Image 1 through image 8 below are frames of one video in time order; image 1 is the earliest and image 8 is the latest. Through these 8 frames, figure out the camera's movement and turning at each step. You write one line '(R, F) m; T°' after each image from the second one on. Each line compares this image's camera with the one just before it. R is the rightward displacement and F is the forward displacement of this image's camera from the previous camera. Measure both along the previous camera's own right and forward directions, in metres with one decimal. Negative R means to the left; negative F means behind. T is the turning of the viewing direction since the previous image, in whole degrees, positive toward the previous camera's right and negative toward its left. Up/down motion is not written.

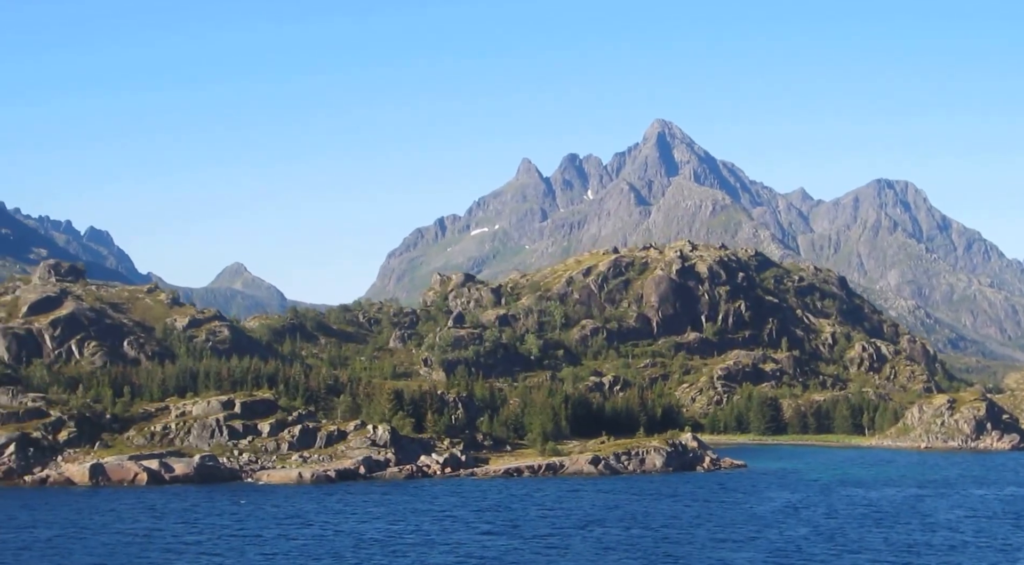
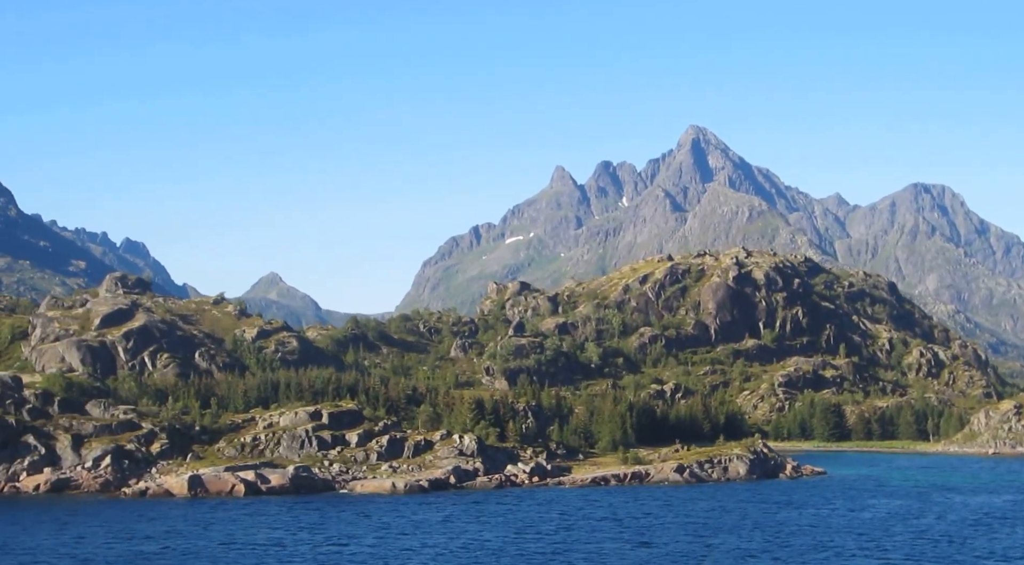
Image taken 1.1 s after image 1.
(-10.7, -0.5) m; -1°
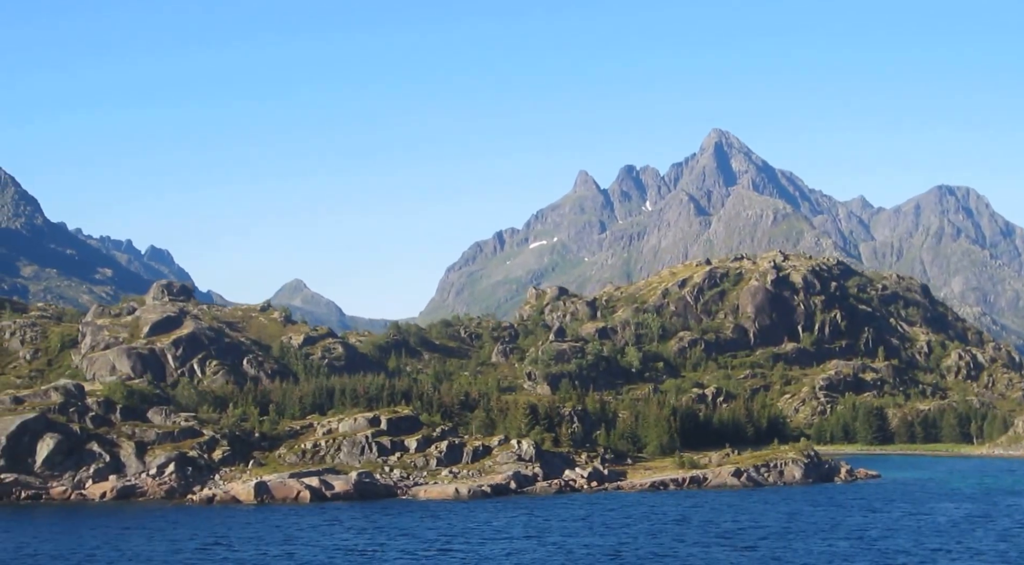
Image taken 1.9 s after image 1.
(-7.1, -0.7) m; -1°
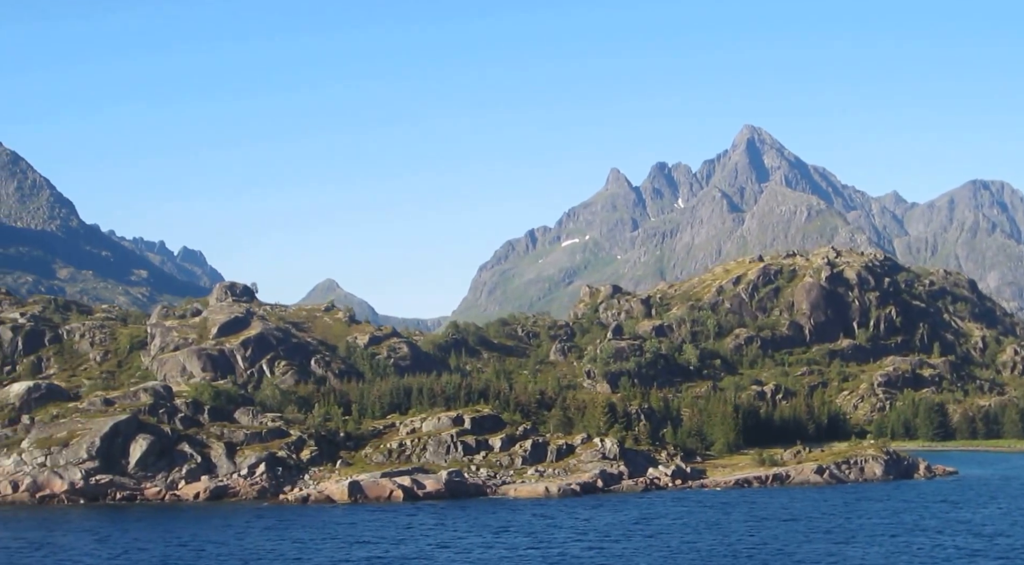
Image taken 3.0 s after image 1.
(-10.7, -0.5) m; -1°
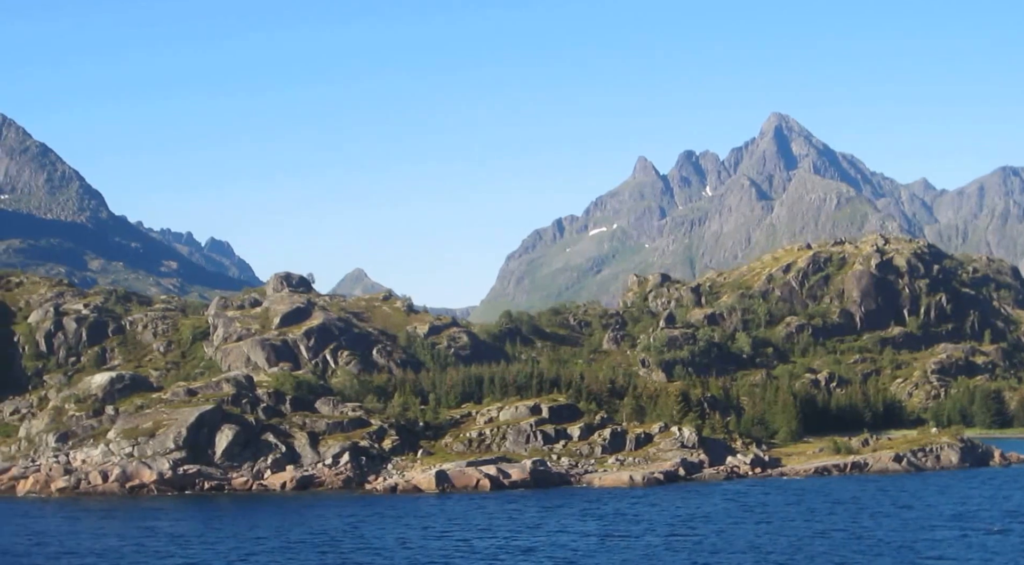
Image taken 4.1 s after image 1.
(-10.7, 0.0) m; -1°
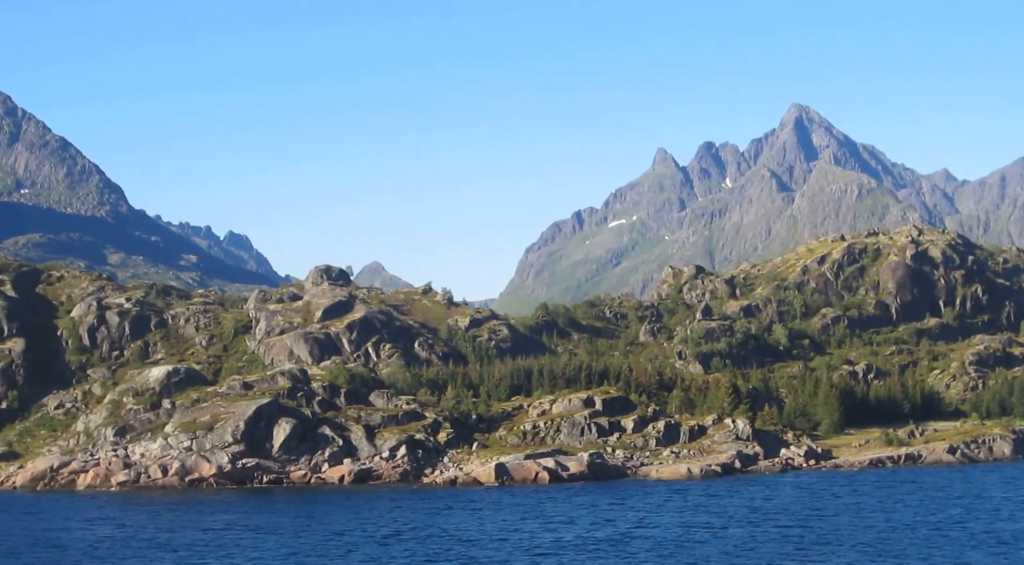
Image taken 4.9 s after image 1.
(-7.1, +0.4) m; 0°
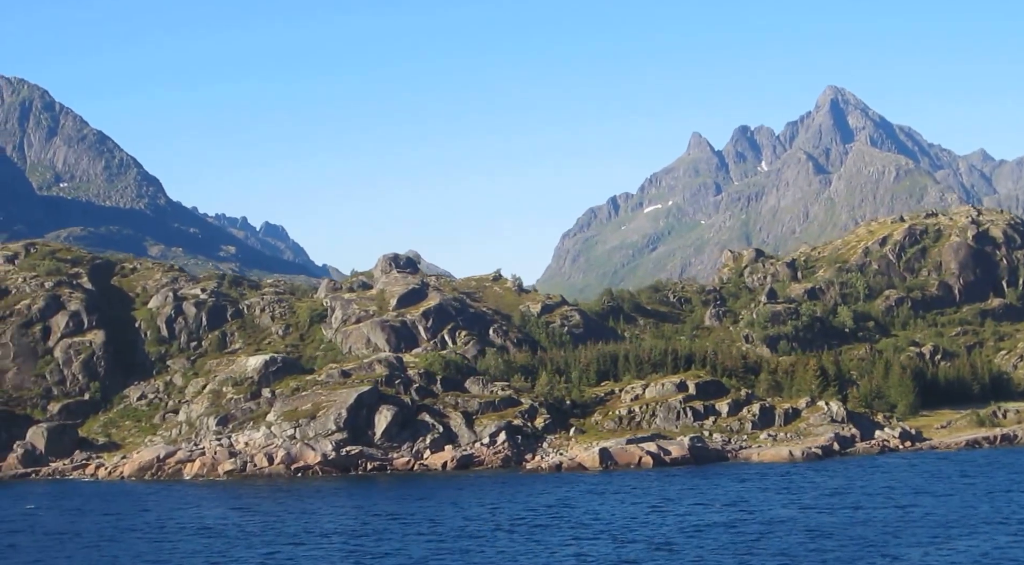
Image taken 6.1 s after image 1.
(-12.0, -0.2) m; -1°
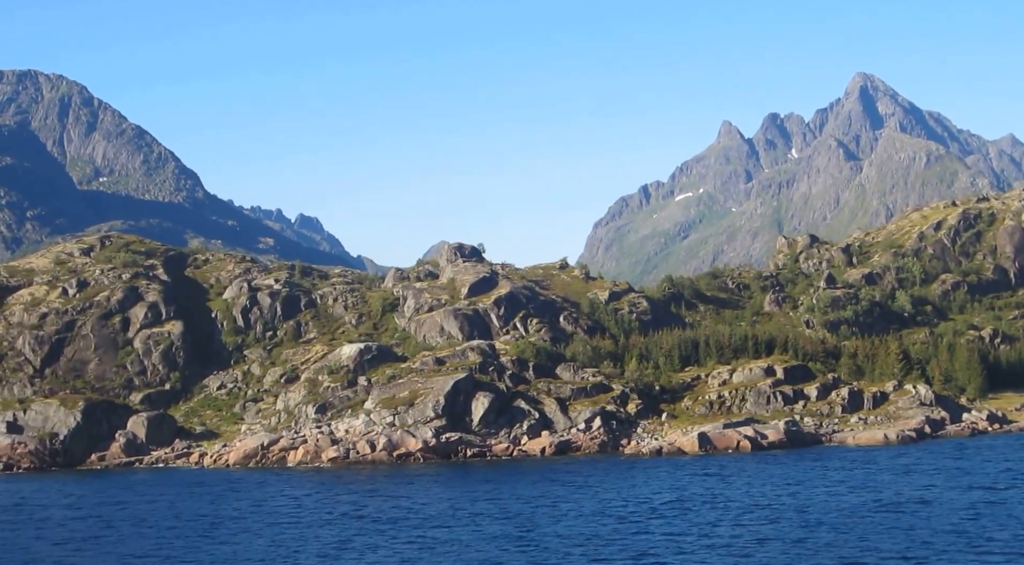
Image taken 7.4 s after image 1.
(-12.3, -2.3) m; -1°
